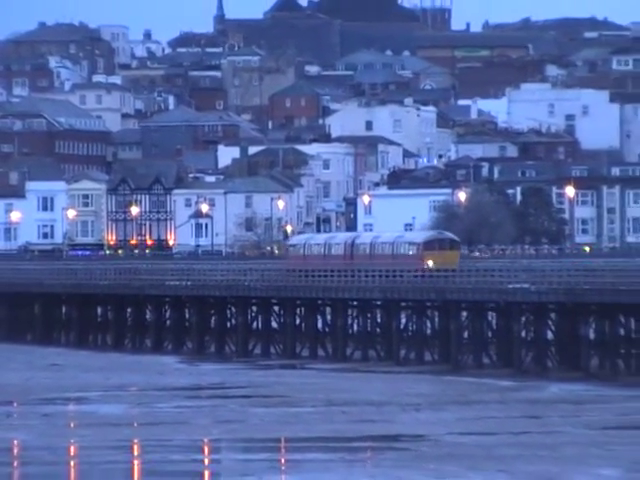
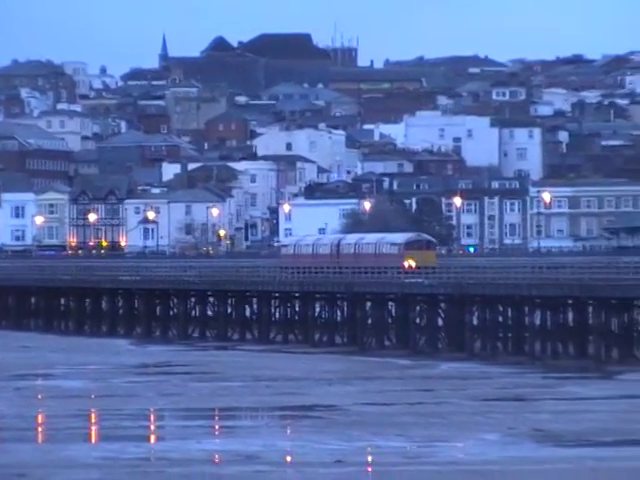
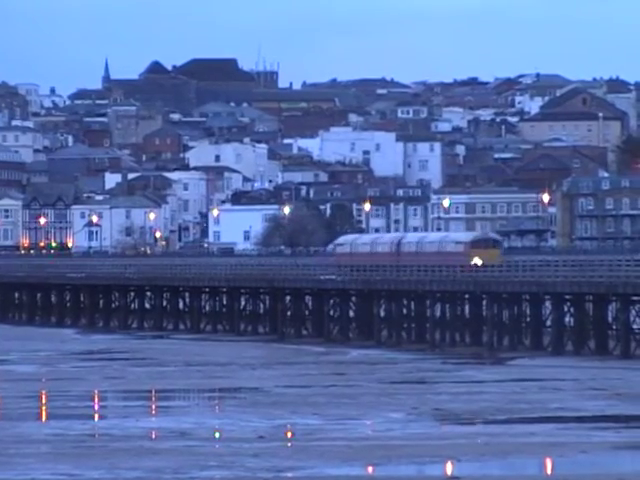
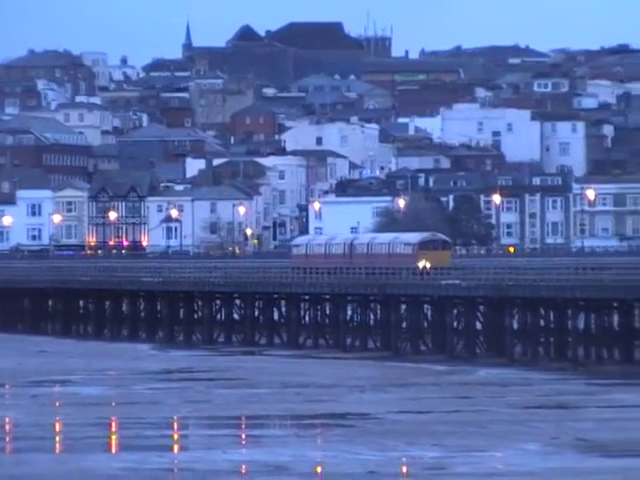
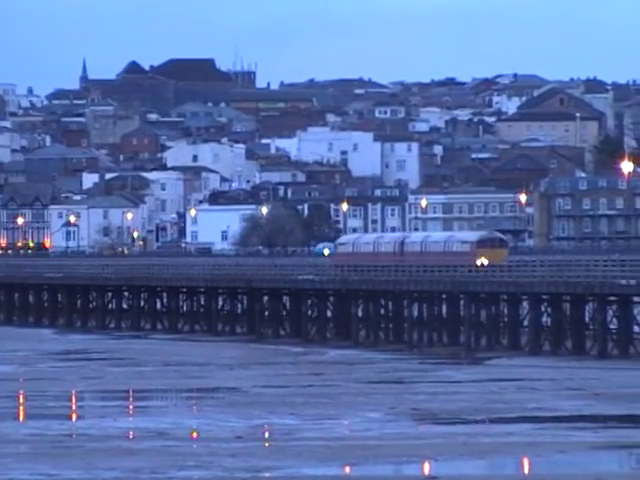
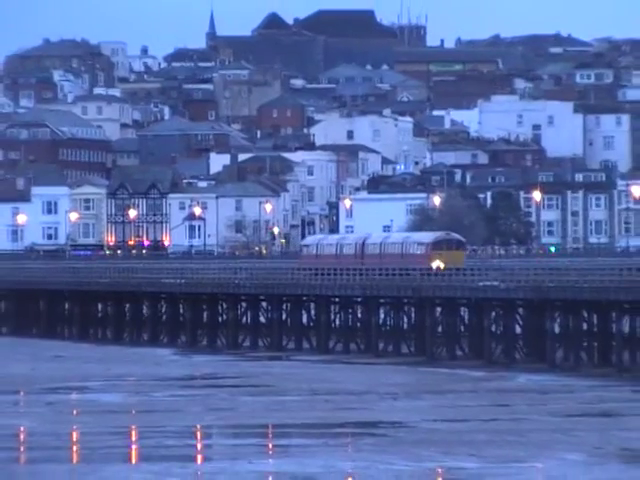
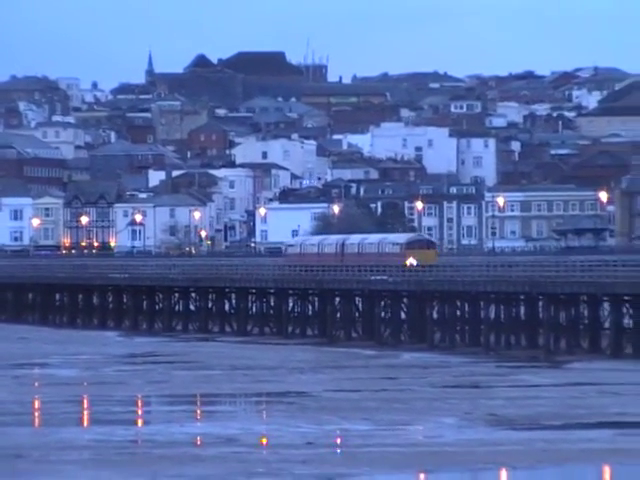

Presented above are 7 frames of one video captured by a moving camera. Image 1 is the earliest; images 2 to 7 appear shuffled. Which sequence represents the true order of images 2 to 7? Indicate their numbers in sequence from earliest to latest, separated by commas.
6, 4, 2, 7, 3, 5
